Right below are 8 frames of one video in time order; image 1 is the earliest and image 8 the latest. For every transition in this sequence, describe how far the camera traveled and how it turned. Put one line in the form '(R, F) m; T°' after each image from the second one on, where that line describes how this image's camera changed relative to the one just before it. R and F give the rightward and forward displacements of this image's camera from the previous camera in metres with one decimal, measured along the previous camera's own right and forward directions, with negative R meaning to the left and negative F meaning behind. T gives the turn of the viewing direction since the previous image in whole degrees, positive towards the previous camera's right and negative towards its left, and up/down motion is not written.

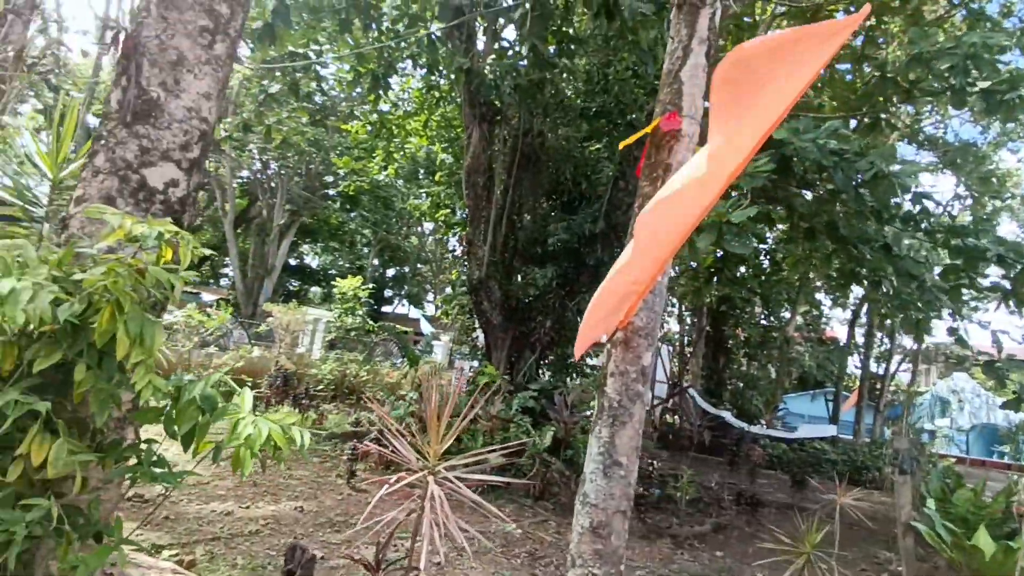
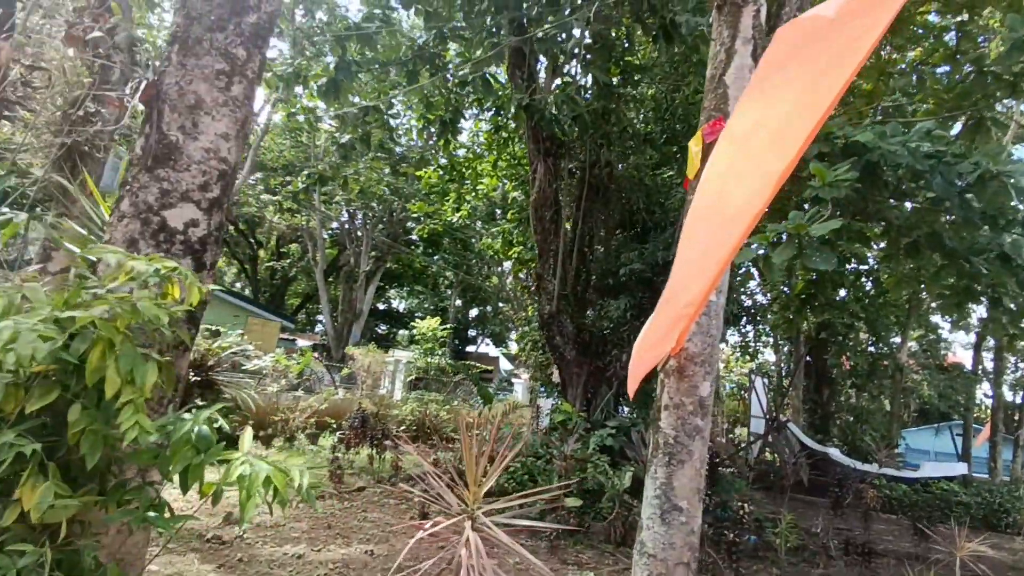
(+0.1, +0.1) m; -8°
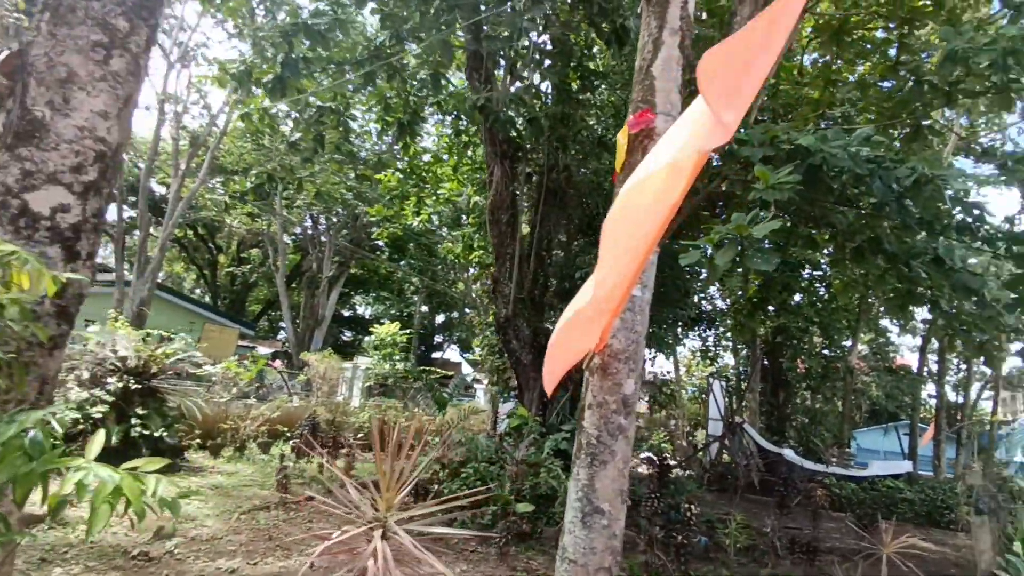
(+0.1, +0.1) m; +3°
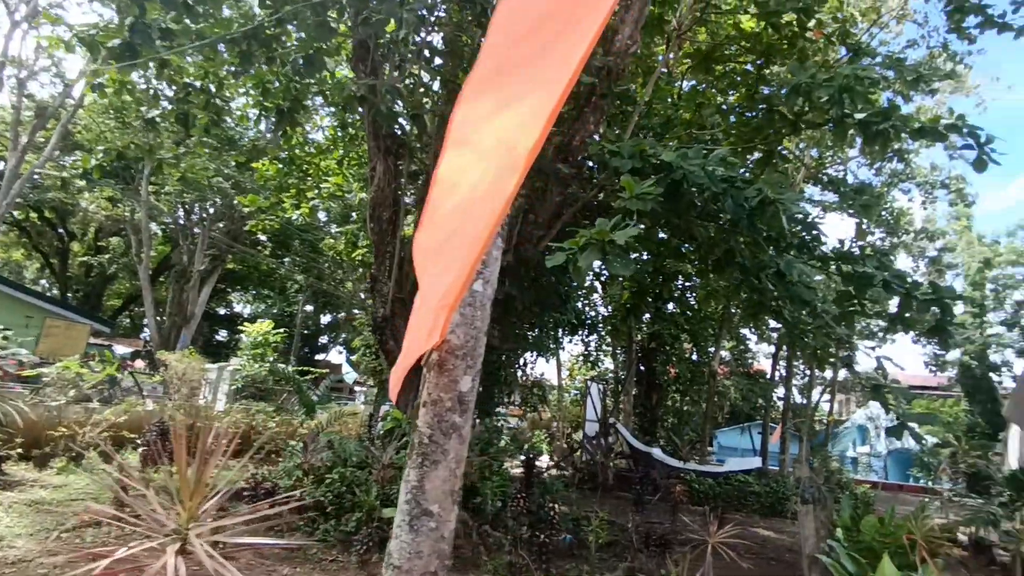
(+0.2, 0.0) m; +11°
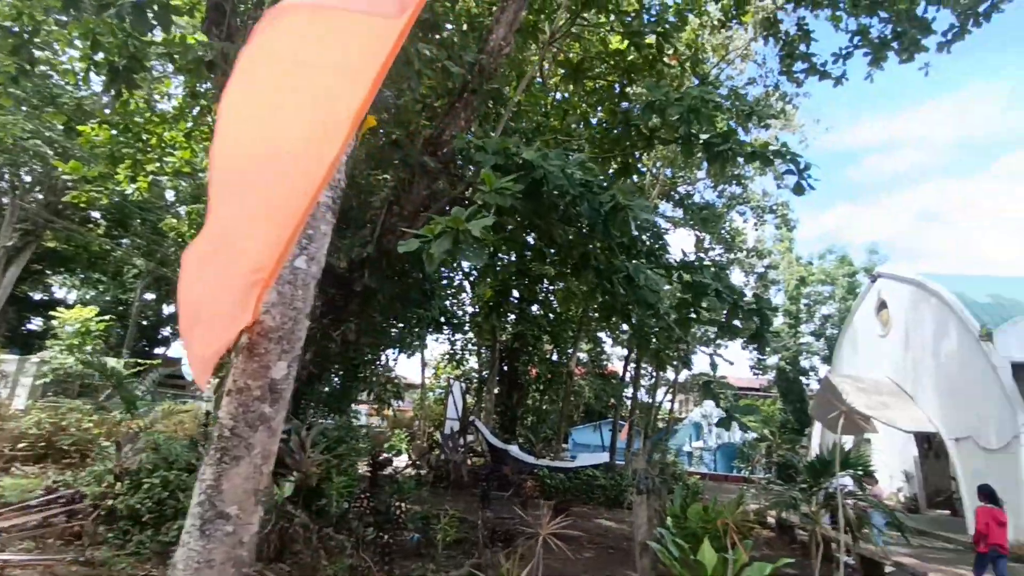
(+0.1, +0.1) m; +13°
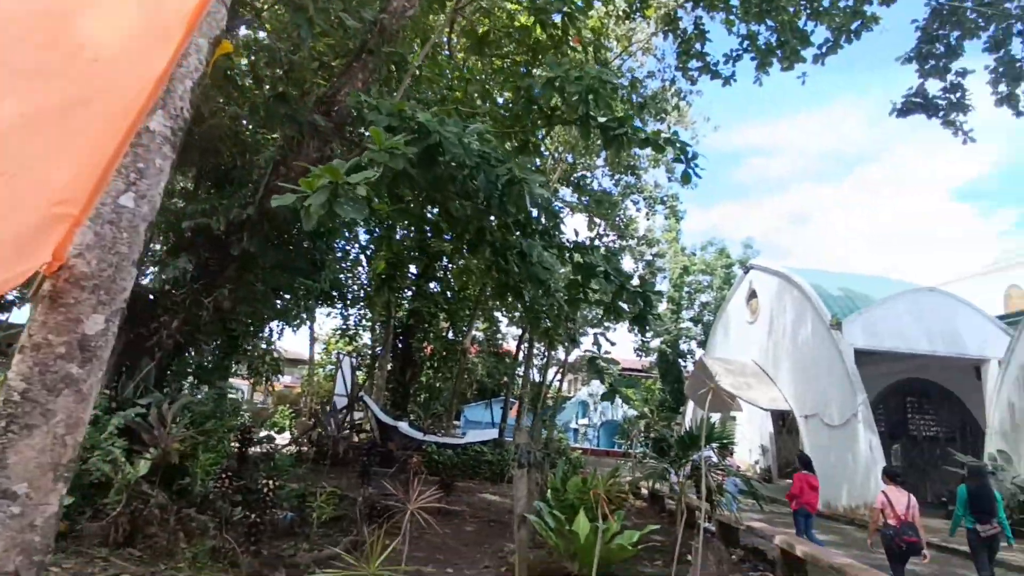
(+0.1, +0.1) m; +10°
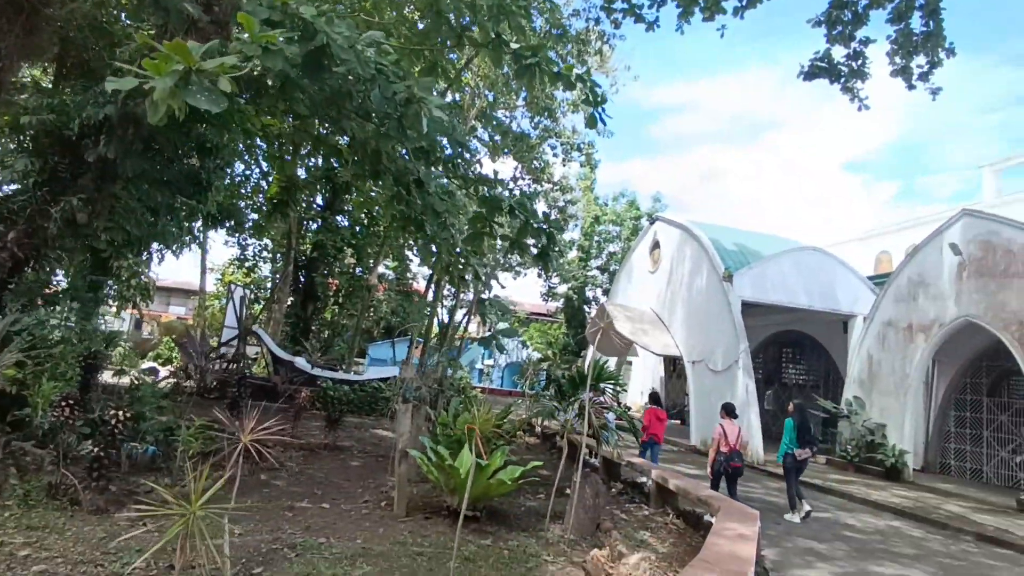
(+0.2, +0.2) m; +9°
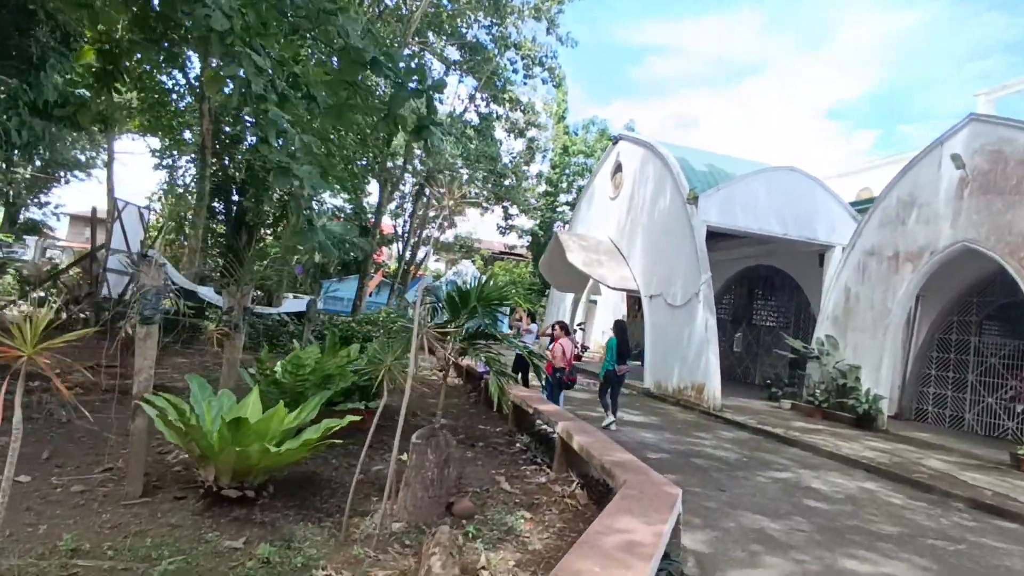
(+0.9, +1.6) m; +2°
